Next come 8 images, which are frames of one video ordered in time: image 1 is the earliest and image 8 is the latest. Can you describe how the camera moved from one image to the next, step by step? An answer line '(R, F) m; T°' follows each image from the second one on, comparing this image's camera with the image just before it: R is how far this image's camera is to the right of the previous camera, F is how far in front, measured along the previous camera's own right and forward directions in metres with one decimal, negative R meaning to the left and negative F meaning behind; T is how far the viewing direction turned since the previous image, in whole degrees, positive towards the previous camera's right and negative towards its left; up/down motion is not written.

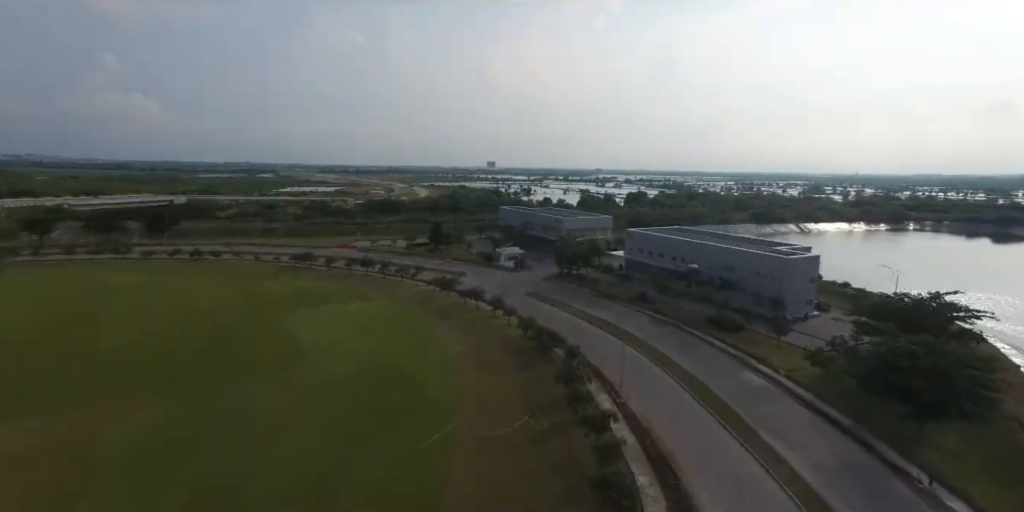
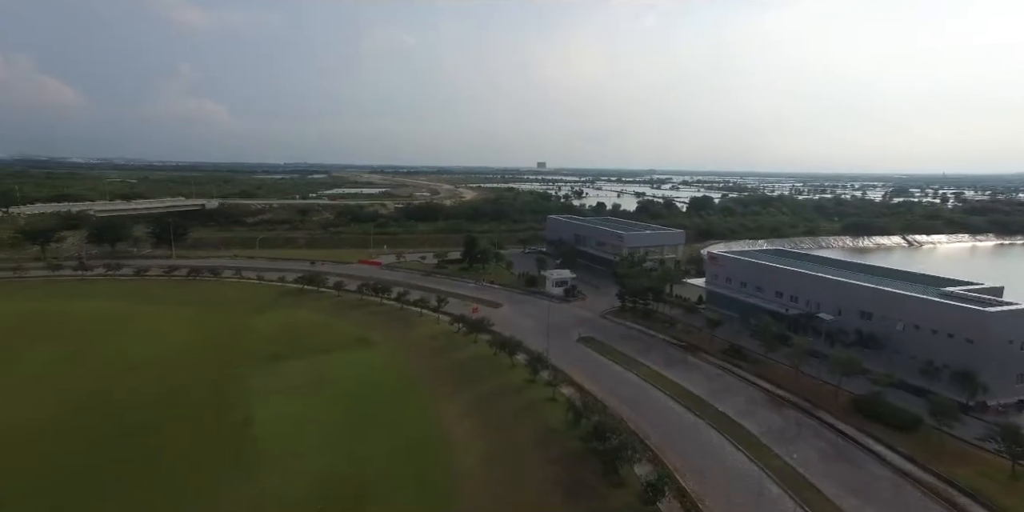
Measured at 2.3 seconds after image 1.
(0.0, +7.1) m; -5°
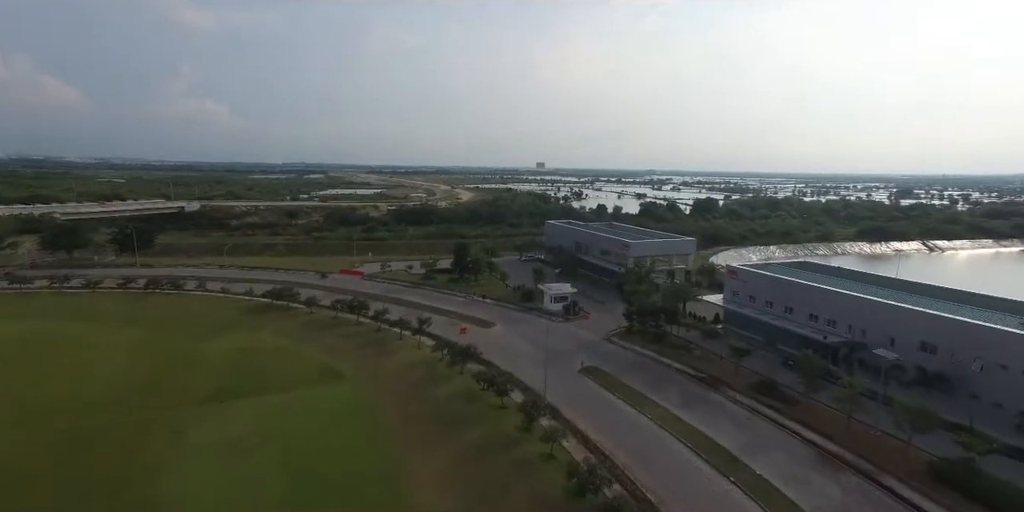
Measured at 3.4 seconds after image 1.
(+0.3, +3.2) m; 0°
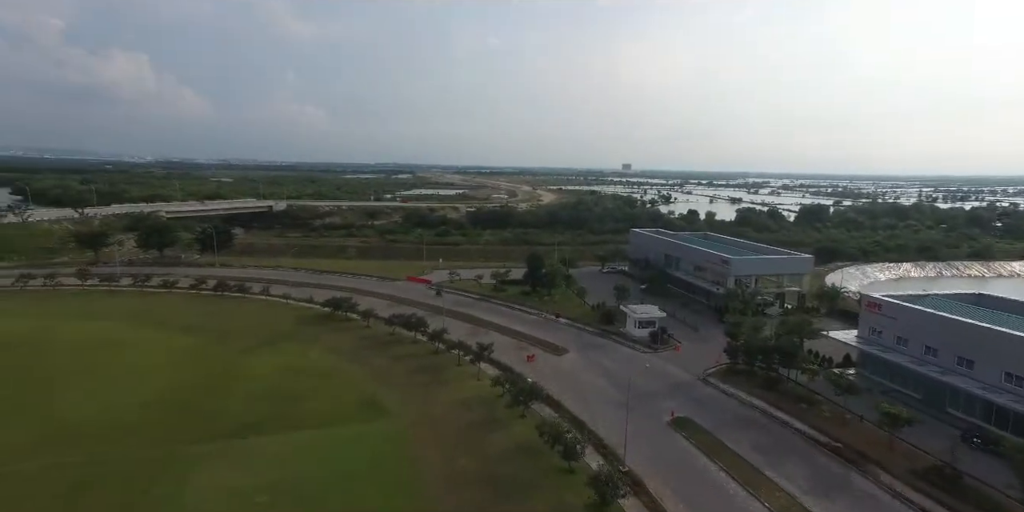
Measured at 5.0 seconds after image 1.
(+0.1, +3.3) m; -9°
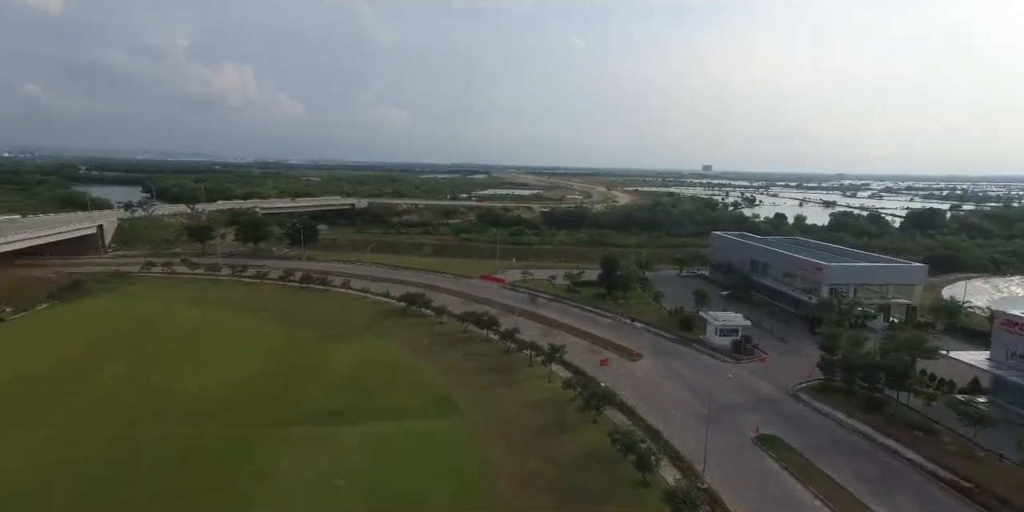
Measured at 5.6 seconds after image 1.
(-0.1, +0.3) m; -8°
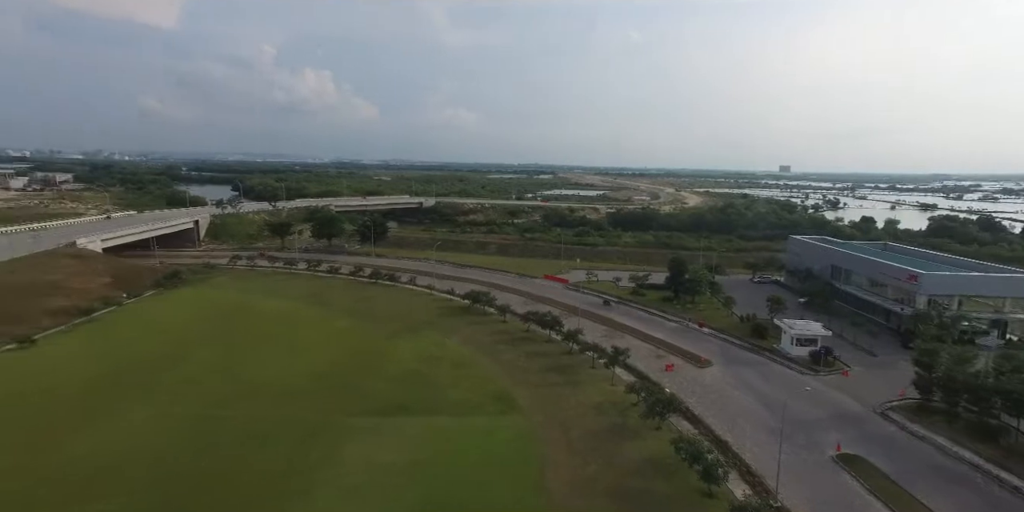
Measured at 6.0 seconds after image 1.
(0.0, +0.1) m; -7°
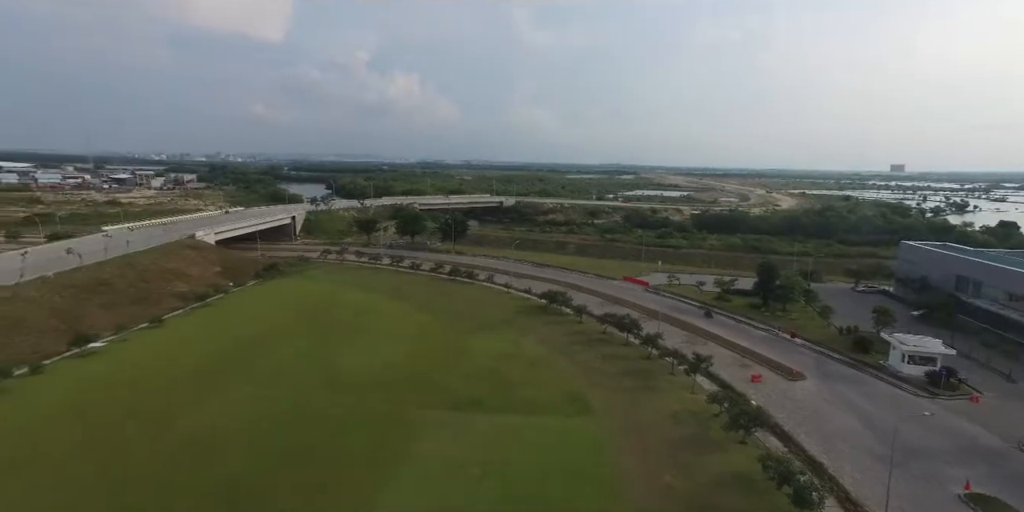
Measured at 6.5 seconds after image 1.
(0.0, +0.2) m; -8°
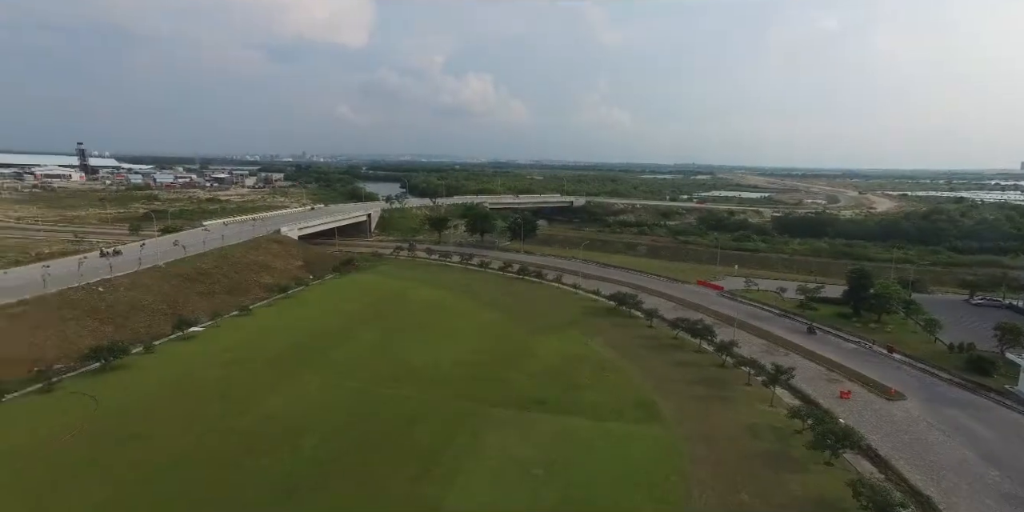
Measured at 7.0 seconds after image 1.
(-0.1, +0.5) m; -7°
